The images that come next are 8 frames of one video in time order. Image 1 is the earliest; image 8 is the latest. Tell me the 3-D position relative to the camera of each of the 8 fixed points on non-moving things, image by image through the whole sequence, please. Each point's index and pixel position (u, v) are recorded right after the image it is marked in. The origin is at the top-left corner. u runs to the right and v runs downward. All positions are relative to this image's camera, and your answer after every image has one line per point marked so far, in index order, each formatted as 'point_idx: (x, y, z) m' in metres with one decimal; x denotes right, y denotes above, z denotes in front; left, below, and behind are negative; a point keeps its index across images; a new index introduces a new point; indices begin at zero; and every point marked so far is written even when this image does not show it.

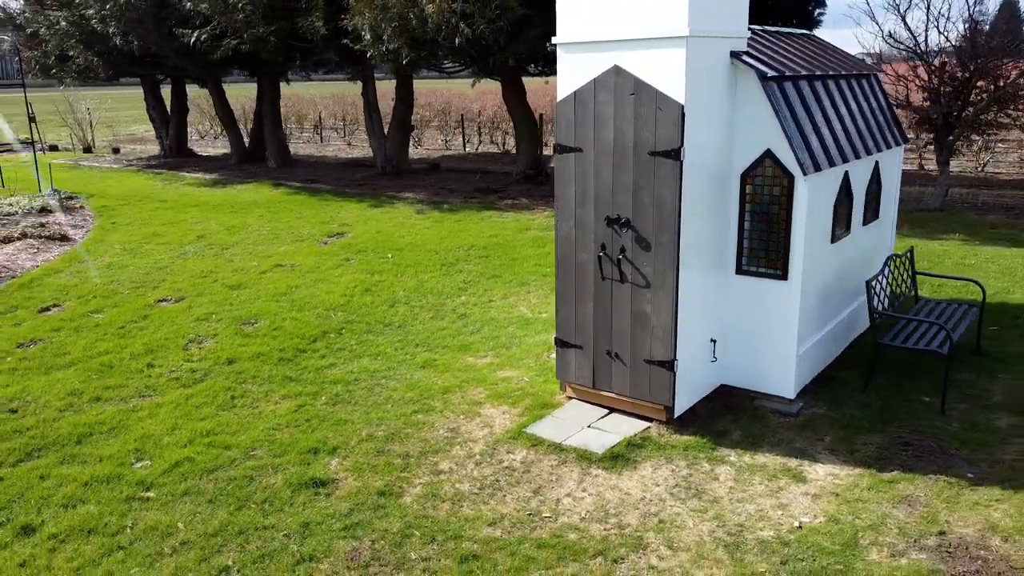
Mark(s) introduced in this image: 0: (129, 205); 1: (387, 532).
0: (-7.8, +1.7, +16.5) m
1: (-0.8, -1.4, +4.8) m
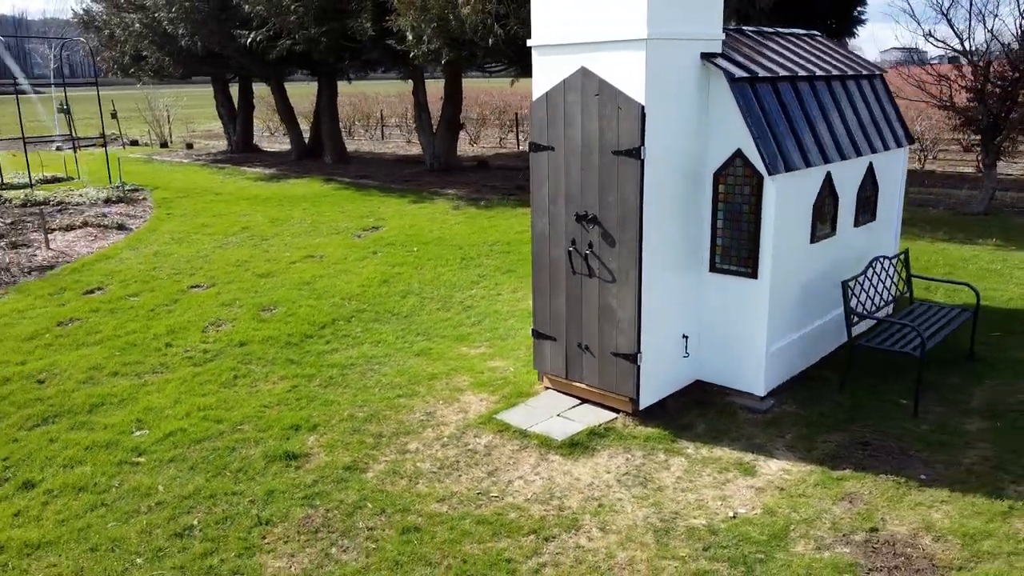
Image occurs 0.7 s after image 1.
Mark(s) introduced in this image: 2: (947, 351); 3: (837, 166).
0: (-7.0, +2.0, +17.4) m
1: (-1.1, -1.4, +5.1) m
2: (+3.9, -0.6, +7.2) m
3: (+2.7, +1.0, +6.7) m
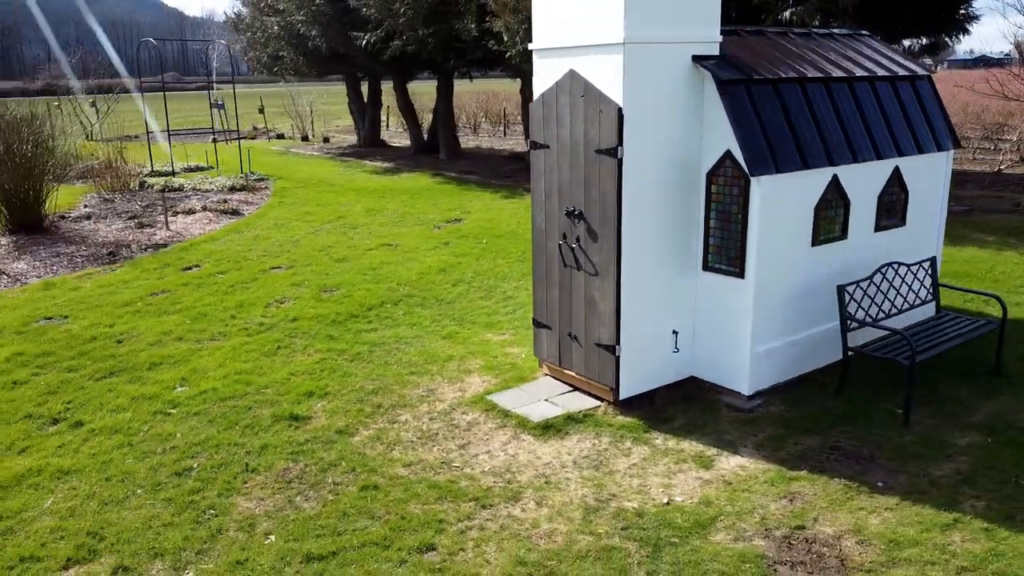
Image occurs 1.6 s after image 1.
0: (-4.9, +2.4, +18.8) m
1: (-1.4, -1.2, +5.7) m
2: (+4.0, -0.7, +6.9) m
3: (+2.8, +1.0, +6.6) m
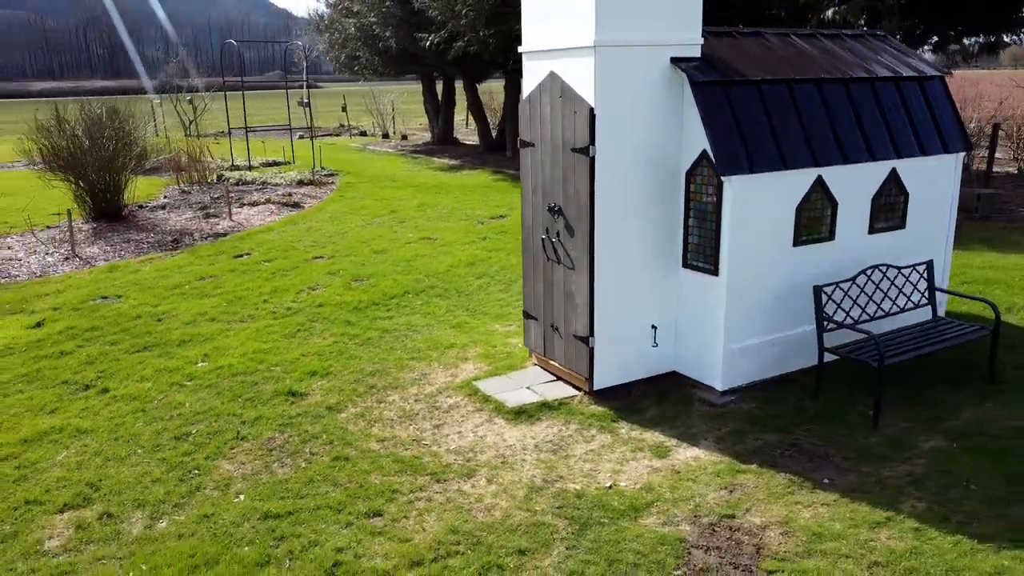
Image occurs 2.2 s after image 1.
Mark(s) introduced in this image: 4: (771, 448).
0: (-3.5, +2.6, +19.6) m
1: (-1.6, -1.1, +6.2) m
2: (+3.8, -0.7, +6.8) m
3: (+2.7, +1.0, +6.6) m
4: (+1.8, -1.1, +5.7) m
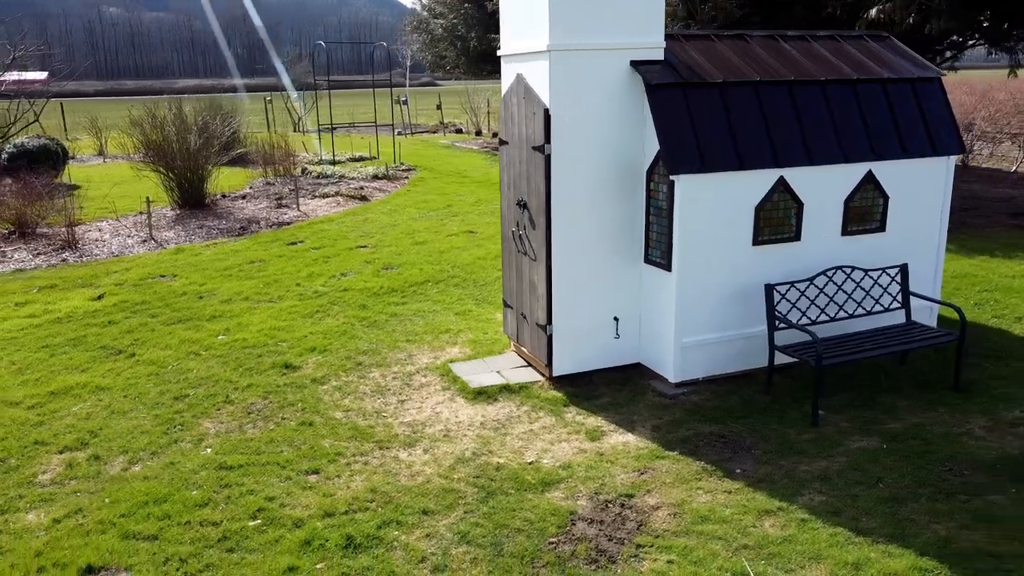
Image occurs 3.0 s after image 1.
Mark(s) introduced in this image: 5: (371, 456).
0: (-1.9, +2.8, +20.4) m
1: (-1.9, -1.0, +6.9) m
2: (+3.5, -0.7, +6.7) m
3: (+2.4, +1.0, +6.7) m
4: (+1.4, -1.1, +5.9) m
5: (-1.0, -1.2, +5.8) m
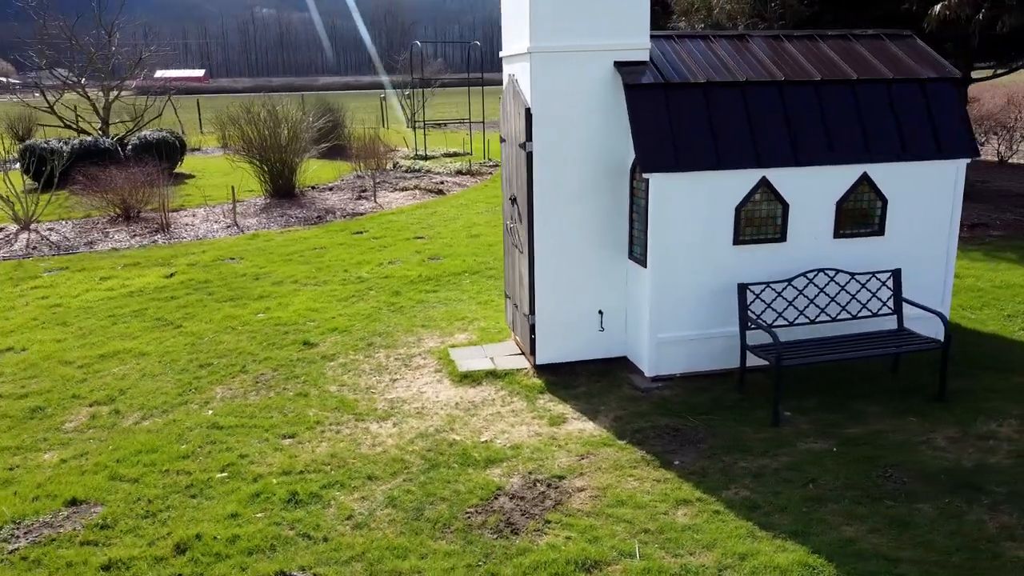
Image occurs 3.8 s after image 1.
0: (+0.2, +3.0, +20.9) m
1: (-2.1, -0.8, +7.5) m
2: (+3.3, -0.8, +6.5) m
3: (+2.3, +1.0, +6.7) m
4: (+1.1, -1.1, +6.1) m
5: (-1.3, -1.1, +6.3) m
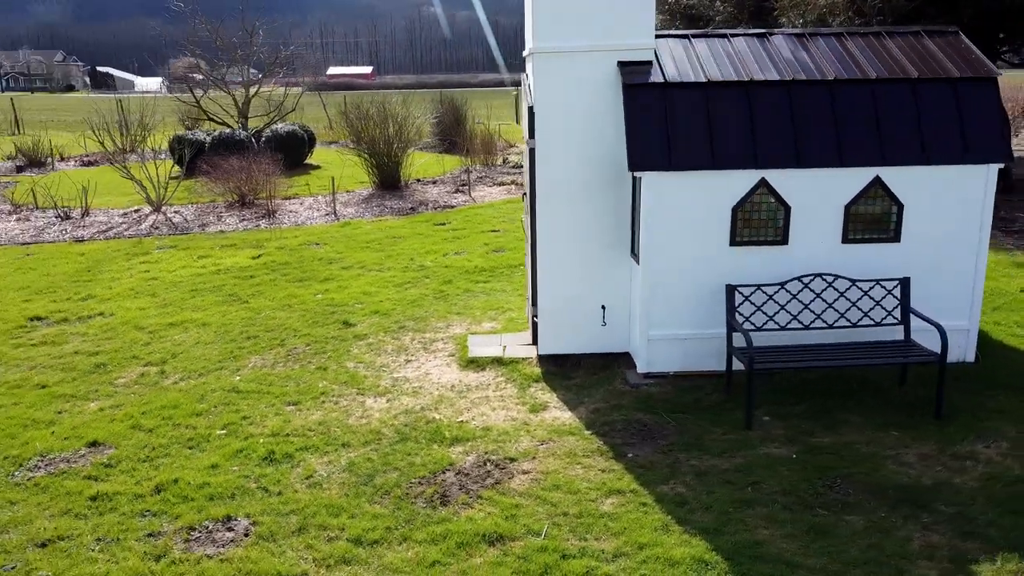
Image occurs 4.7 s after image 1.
0: (+2.9, +3.0, +20.8) m
1: (-1.9, -0.6, +8.2) m
2: (+3.2, -0.9, +6.2) m
3: (+2.3, +0.9, +6.5) m
4: (+0.9, -1.0, +6.2) m
5: (-1.4, -0.9, +6.9) m
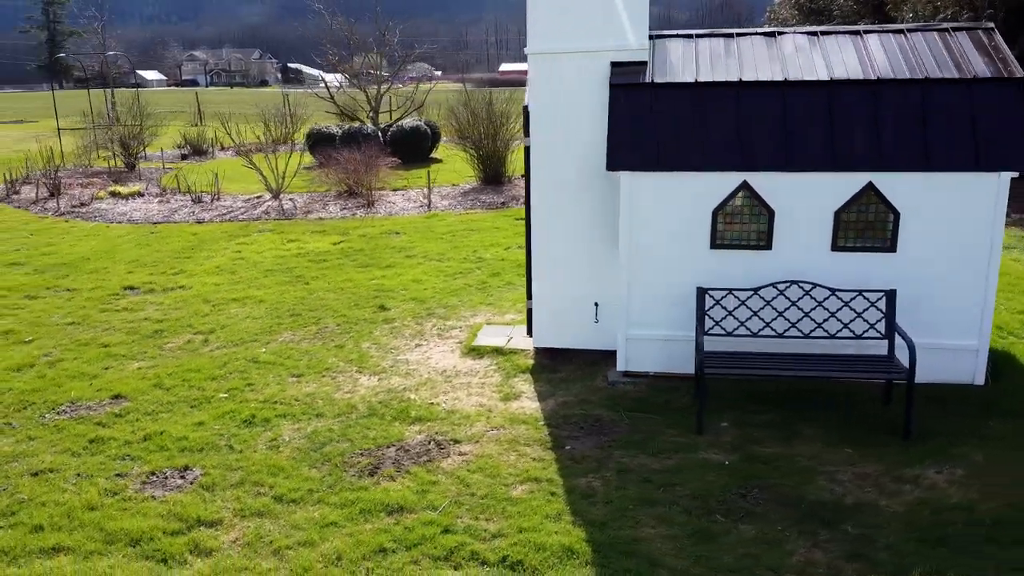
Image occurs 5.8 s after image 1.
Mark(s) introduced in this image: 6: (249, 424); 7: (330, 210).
0: (+5.6, +2.9, +20.2) m
1: (-1.8, -0.4, +8.8) m
2: (+2.8, -1.0, +5.9) m
3: (+2.1, +0.9, +6.4) m
4: (+0.6, -1.0, +6.3) m
5: (-1.6, -0.8, +7.4) m
6: (-2.1, -1.1, +6.4) m
7: (-3.7, +1.6, +16.2) m
